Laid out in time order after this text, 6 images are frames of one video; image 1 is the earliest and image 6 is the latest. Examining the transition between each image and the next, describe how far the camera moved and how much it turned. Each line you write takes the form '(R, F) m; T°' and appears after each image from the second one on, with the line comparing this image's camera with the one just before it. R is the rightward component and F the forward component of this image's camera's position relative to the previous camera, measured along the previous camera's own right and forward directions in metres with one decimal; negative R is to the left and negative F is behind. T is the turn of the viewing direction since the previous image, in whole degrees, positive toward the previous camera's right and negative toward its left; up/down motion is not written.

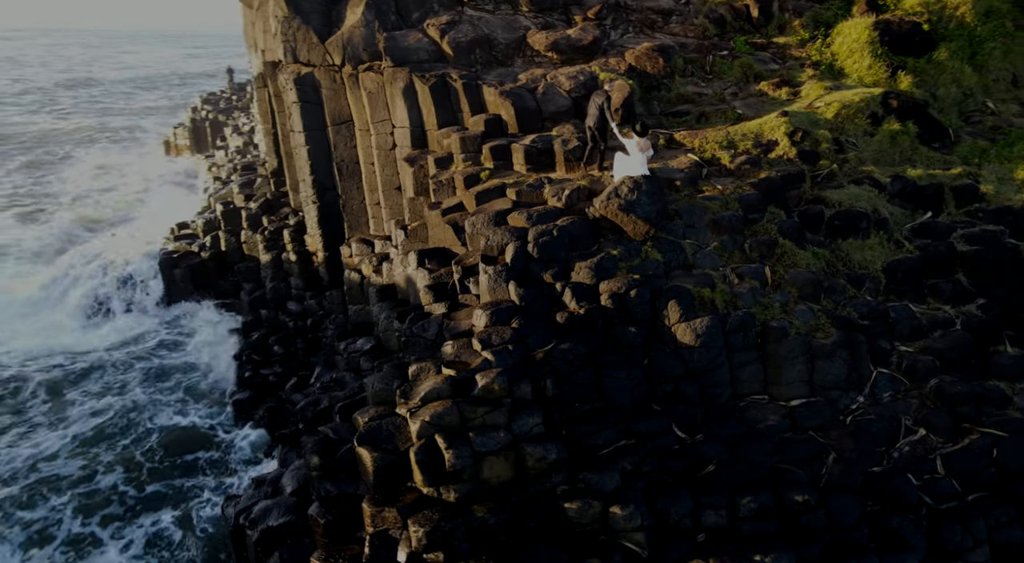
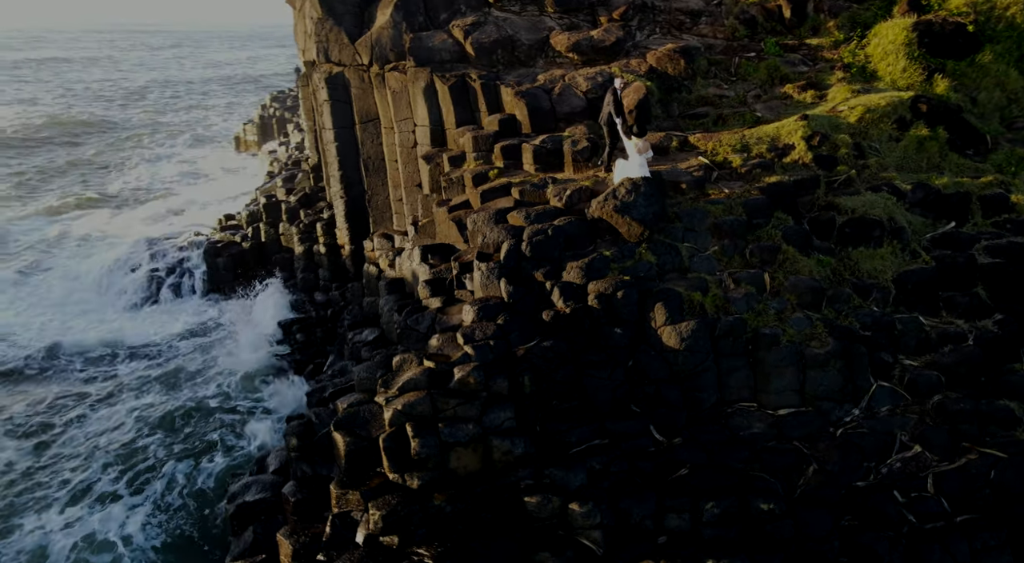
(+1.2, -0.1) m; -6°
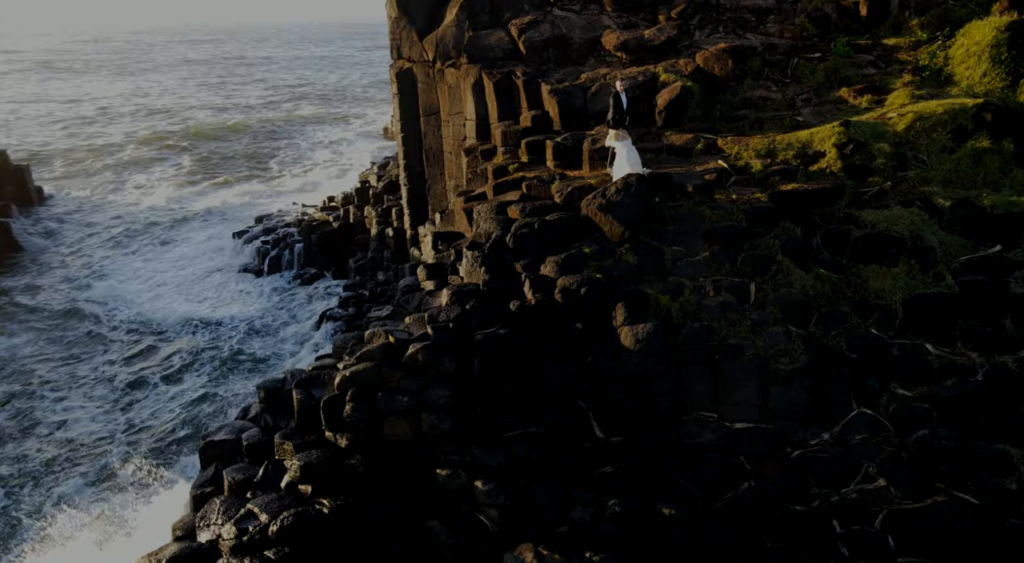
(+2.9, -0.1) m; -14°
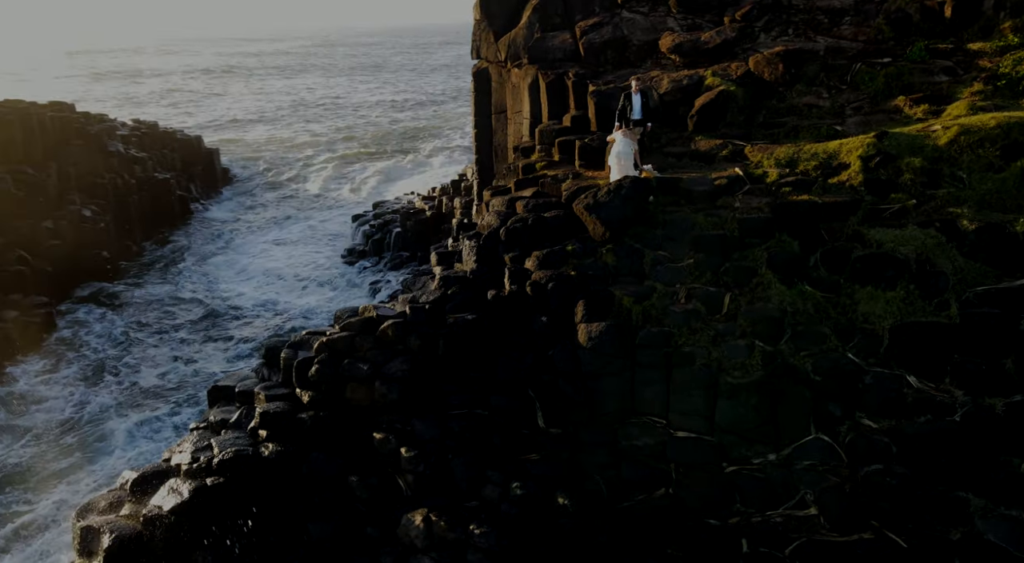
(+3.0, -0.1) m; -15°
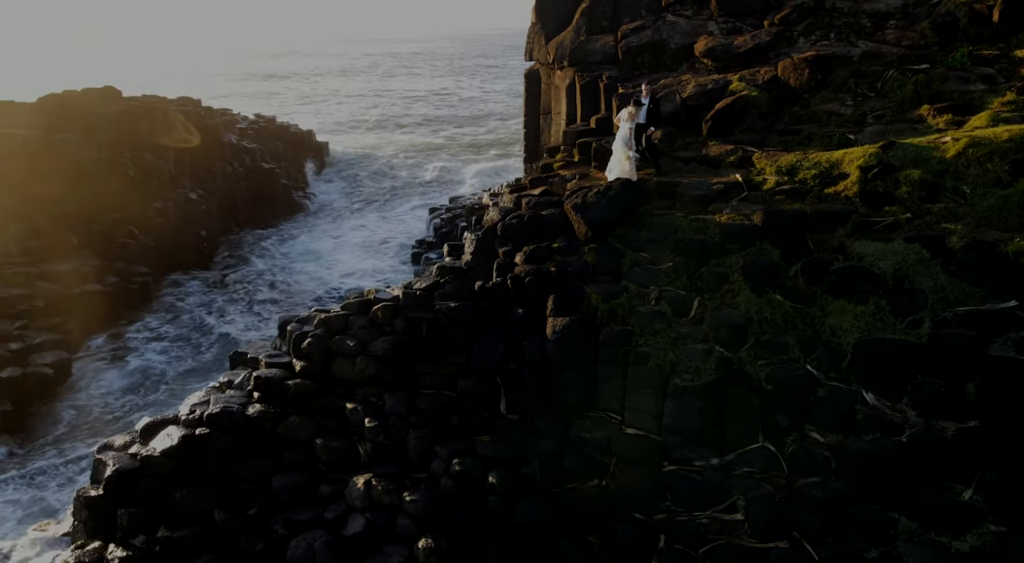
(+2.2, -0.4) m; -10°
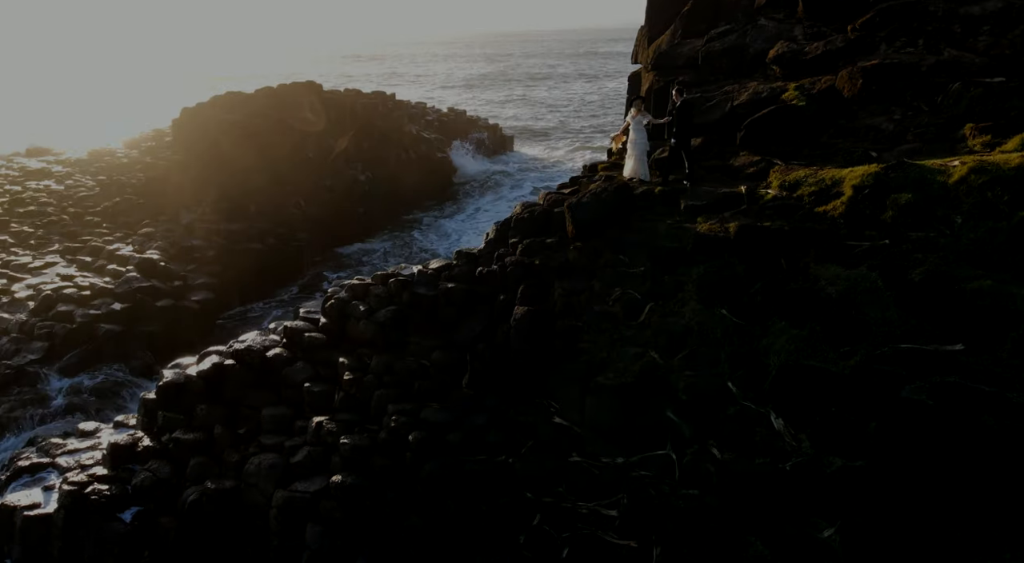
(+4.1, -0.2) m; -19°
